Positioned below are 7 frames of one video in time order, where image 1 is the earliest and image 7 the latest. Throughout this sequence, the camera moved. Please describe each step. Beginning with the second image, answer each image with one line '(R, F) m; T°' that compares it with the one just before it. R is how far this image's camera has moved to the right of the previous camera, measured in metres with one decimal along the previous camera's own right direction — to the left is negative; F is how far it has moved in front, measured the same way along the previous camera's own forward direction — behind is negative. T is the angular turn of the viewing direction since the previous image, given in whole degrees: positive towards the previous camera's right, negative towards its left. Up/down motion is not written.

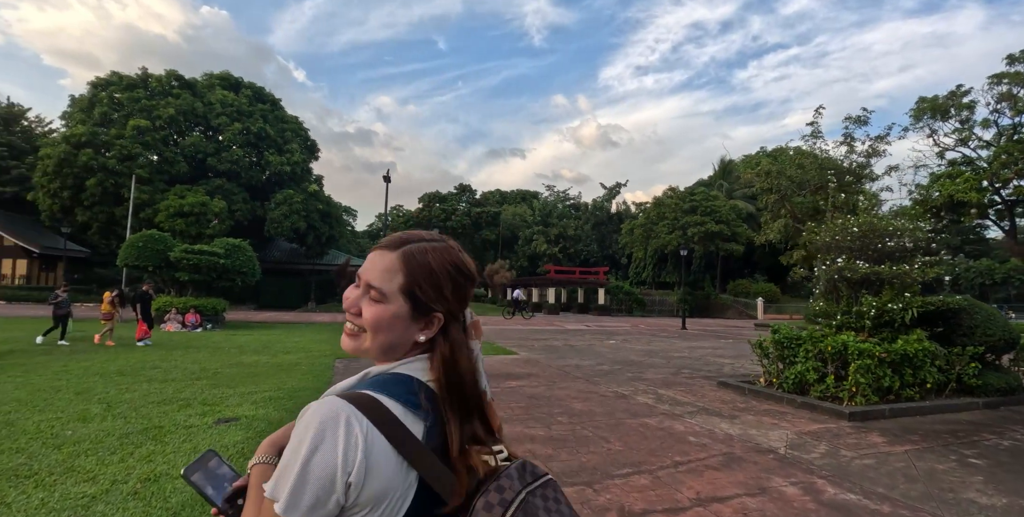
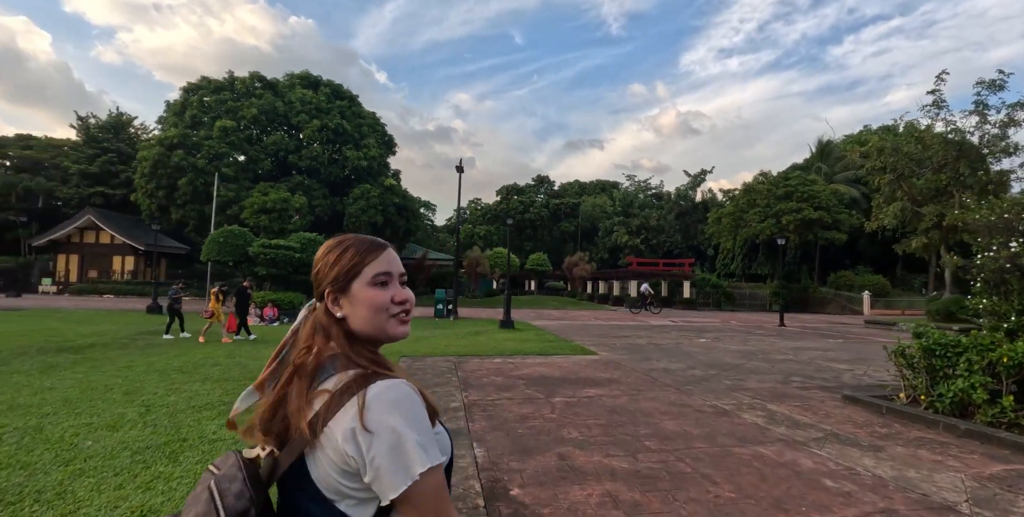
(+0.1, +1.1) m; -8°
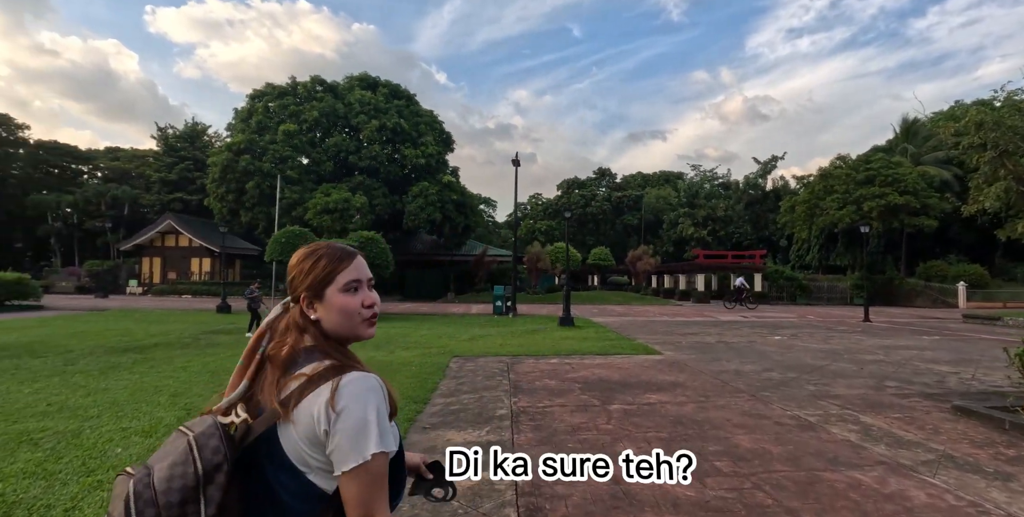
(+0.1, +0.5) m; -7°
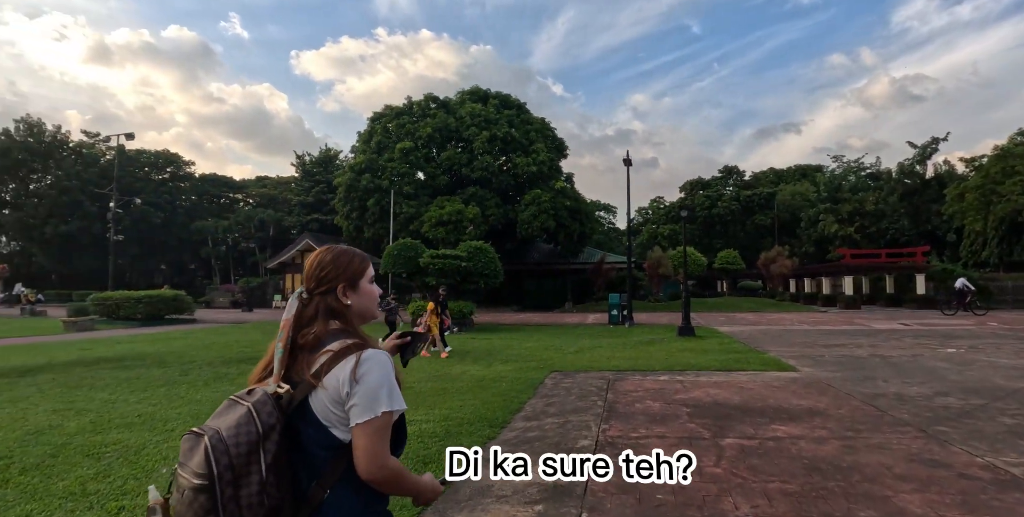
(+0.4, +0.9) m; -13°
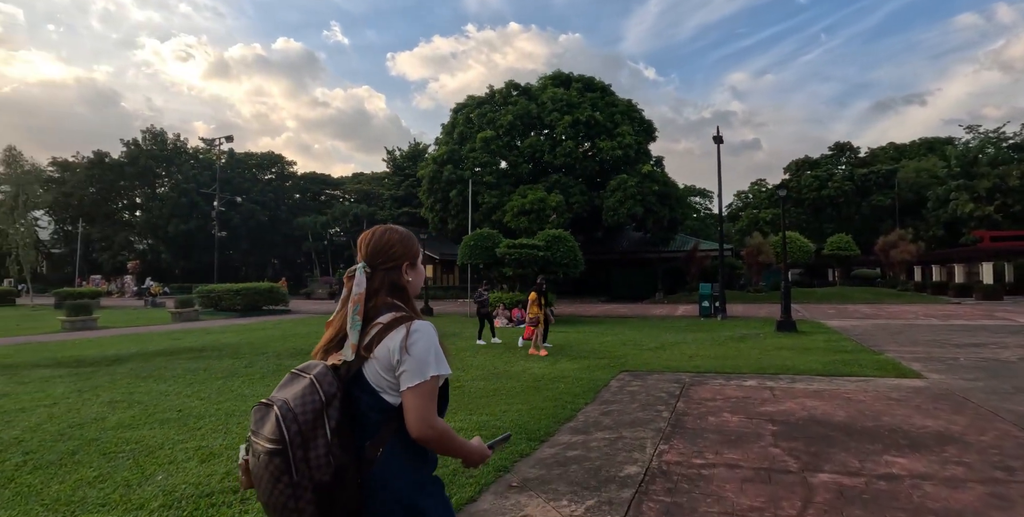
(+0.4, +0.8) m; -9°
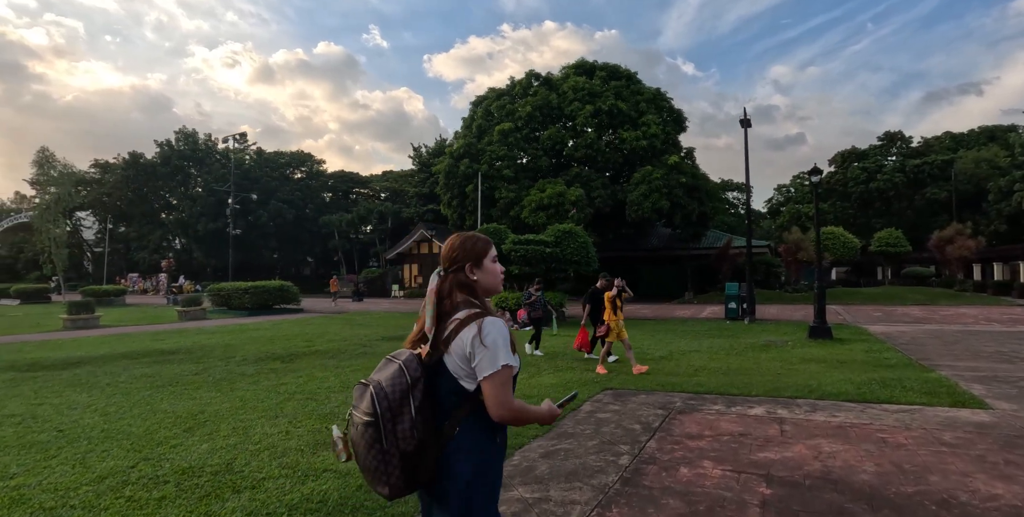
(+0.8, +1.1) m; -4°
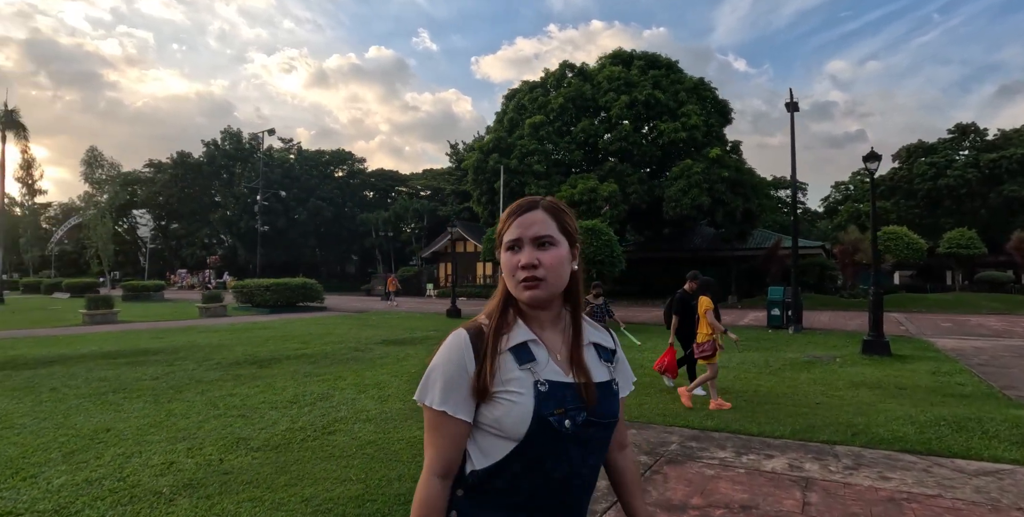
(+0.7, +1.1) m; -5°
